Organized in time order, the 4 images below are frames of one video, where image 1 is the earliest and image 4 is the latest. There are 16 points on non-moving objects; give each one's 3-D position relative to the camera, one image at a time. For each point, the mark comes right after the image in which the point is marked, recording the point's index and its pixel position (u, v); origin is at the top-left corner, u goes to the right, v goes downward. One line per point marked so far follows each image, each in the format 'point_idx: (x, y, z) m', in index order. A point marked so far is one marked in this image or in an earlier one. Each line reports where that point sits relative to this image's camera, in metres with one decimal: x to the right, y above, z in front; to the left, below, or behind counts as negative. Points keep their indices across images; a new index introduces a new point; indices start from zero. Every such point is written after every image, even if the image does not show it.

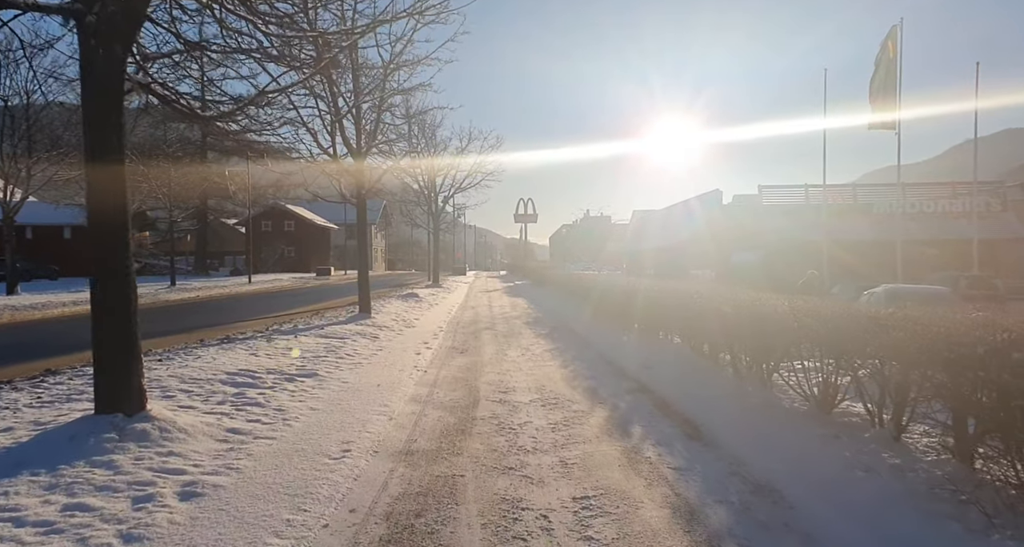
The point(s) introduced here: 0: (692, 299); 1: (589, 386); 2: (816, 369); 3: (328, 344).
0: (+2.9, -0.4, +10.6) m
1: (+1.0, -1.5, +8.4) m
2: (+3.2, -1.0, +6.4) m
3: (-3.4, -1.3, +11.3) m
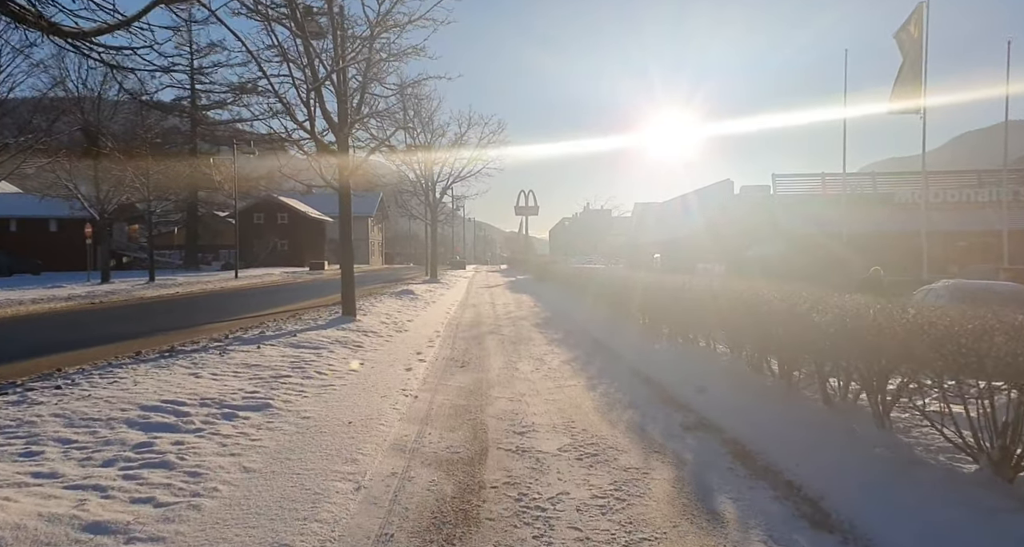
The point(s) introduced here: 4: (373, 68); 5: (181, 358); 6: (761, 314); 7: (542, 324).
0: (+3.1, -0.3, +8.5) m
1: (+1.2, -1.5, +6.3) m
2: (+3.3, -1.0, +4.3) m
3: (-3.2, -1.2, +9.2) m
4: (-3.1, +4.6, +14.0) m
5: (-4.5, -1.1, +8.5) m
6: (+3.0, -0.5, +7.5) m
7: (+0.8, -1.3, +16.1) m
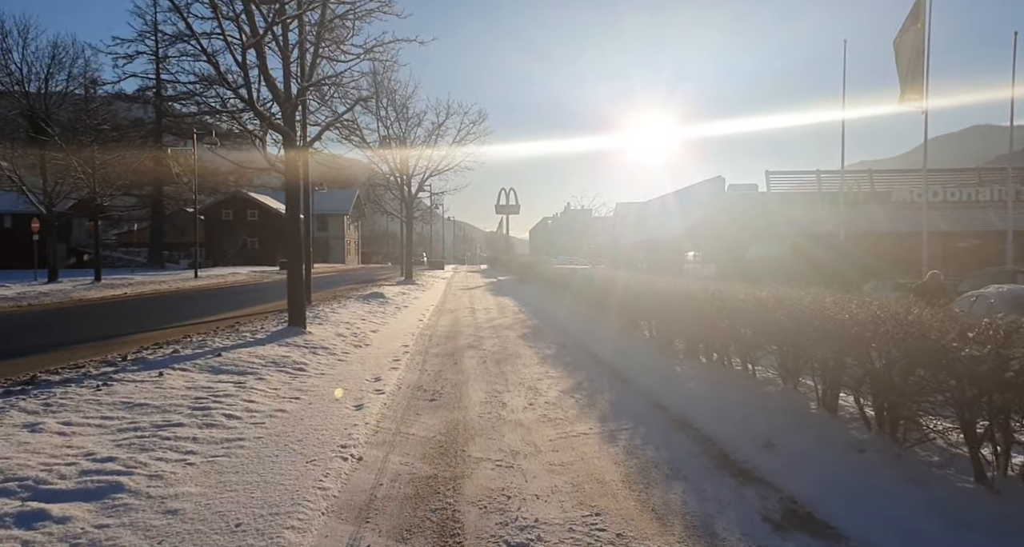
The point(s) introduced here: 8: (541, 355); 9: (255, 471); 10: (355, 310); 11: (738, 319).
0: (+3.0, -0.4, +6.3) m
1: (+1.2, -1.6, +4.0) m
2: (+3.3, -1.0, +2.1) m
3: (-3.3, -1.3, +6.8) m
4: (-3.4, +4.6, +11.7) m
5: (-4.6, -1.2, +6.0) m
6: (+2.9, -0.5, +5.3) m
7: (+0.4, -1.3, +13.9) m
8: (+0.5, -1.4, +10.8) m
9: (-1.9, -1.5, +4.7) m
10: (-4.2, -1.0, +16.9) m
11: (+2.9, -0.6, +7.9) m
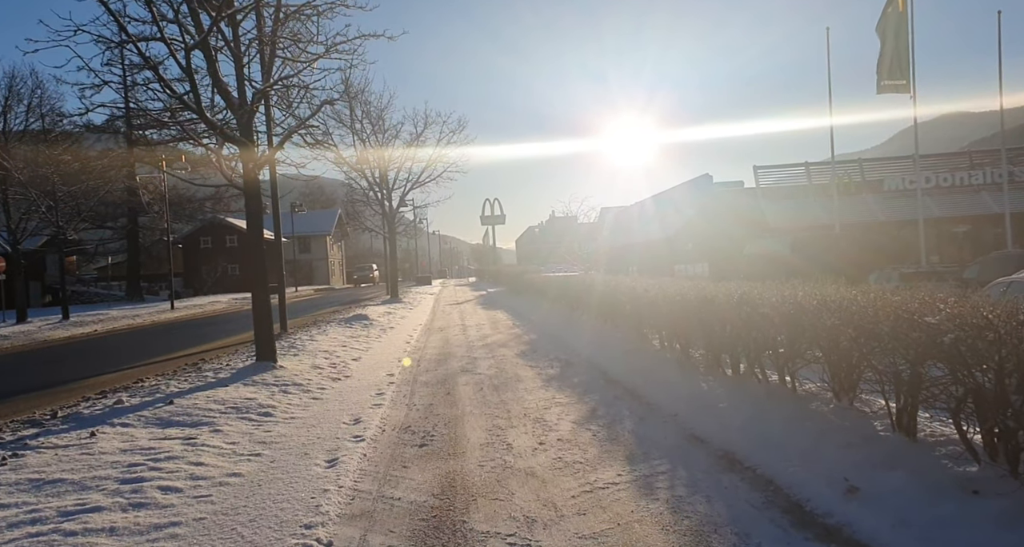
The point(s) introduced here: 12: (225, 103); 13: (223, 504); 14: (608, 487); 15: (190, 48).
0: (+3.0, -0.4, +5.2) m
1: (+1.3, -1.6, +2.9) m
2: (+3.5, -0.9, +1.0) m
3: (-3.3, -1.6, +5.6) m
4: (-3.8, +4.2, +10.5) m
5: (-4.6, -1.6, +4.8) m
6: (+2.9, -0.5, +4.2) m
7: (+0.3, -1.6, +12.7) m
8: (+0.5, -1.6, +9.6) m
9: (-1.8, -1.7, +3.5) m
10: (-4.4, -1.5, +15.6) m
11: (+2.8, -0.6, +6.8) m
12: (-4.8, +2.8, +10.5) m
13: (-2.1, -1.7, +4.5) m
14: (+0.7, -1.6, +4.7) m
15: (-4.6, +3.2, +9.0) m
